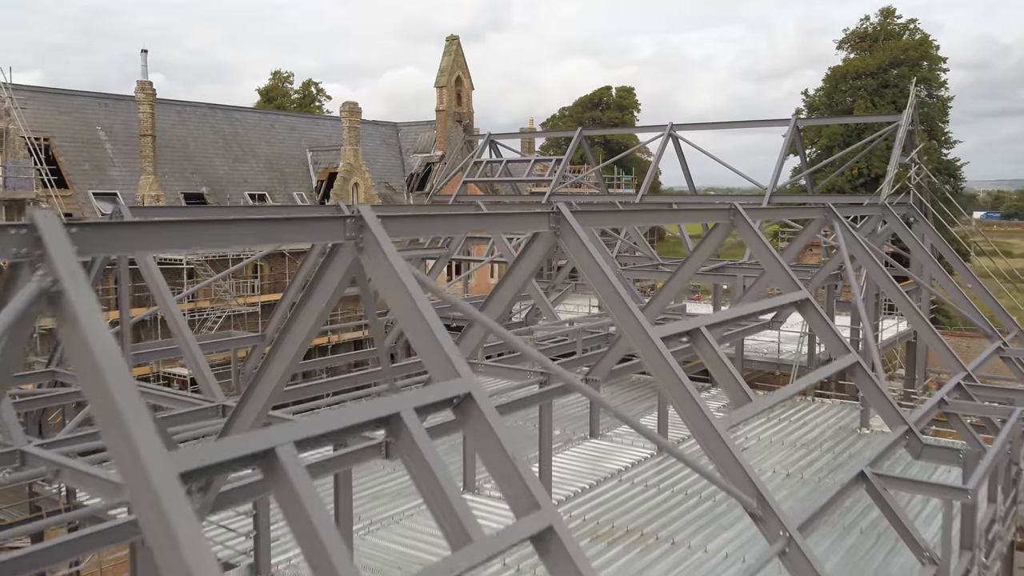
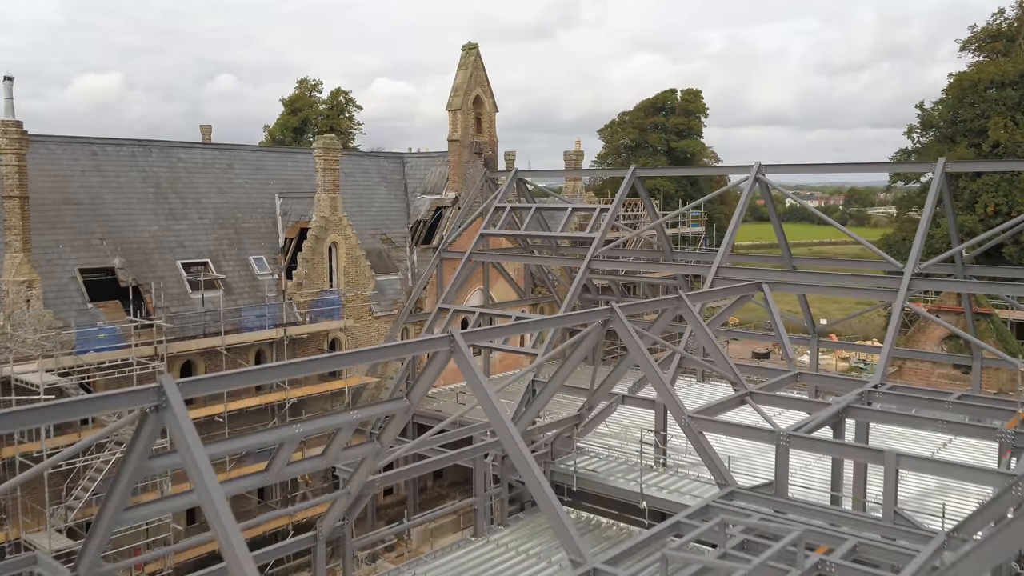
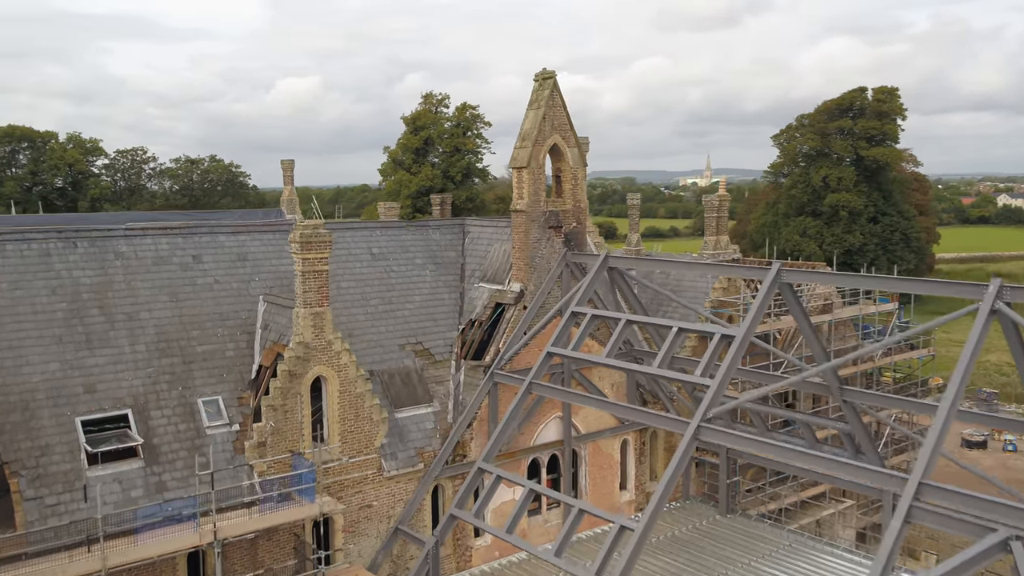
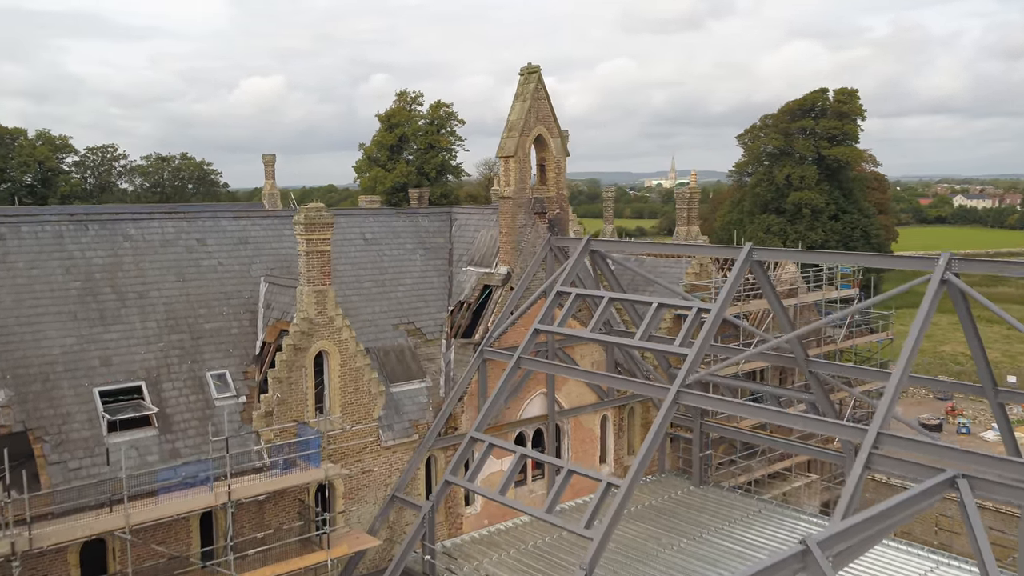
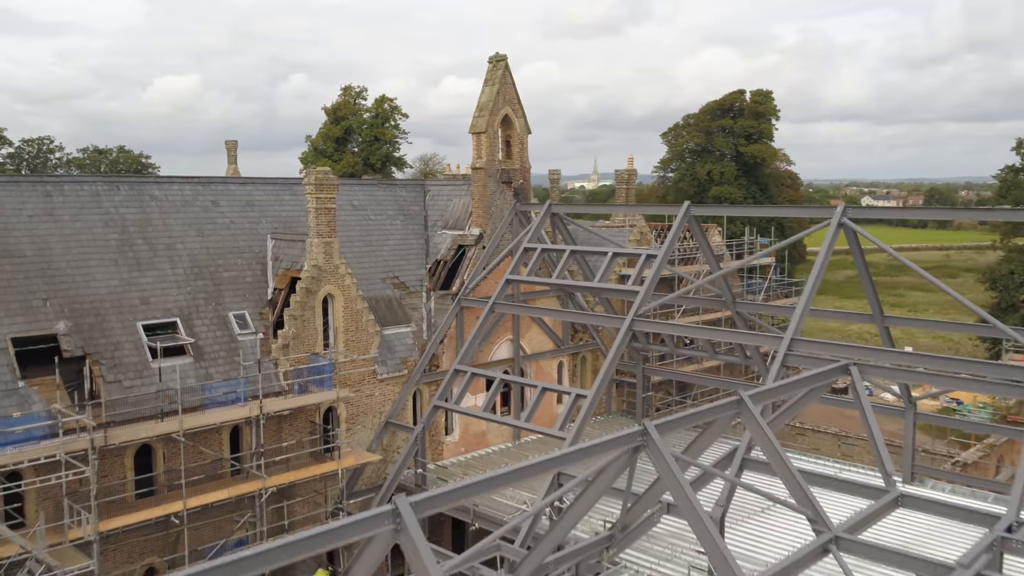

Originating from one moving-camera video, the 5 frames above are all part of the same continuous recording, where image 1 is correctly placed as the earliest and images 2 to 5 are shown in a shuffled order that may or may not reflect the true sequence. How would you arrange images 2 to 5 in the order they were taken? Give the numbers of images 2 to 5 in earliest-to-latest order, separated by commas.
2, 5, 4, 3
